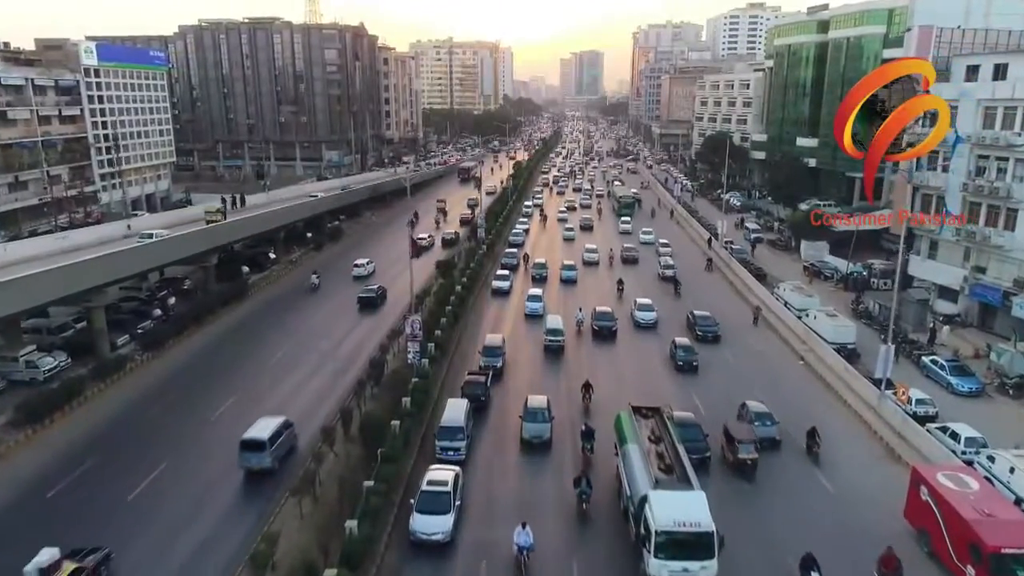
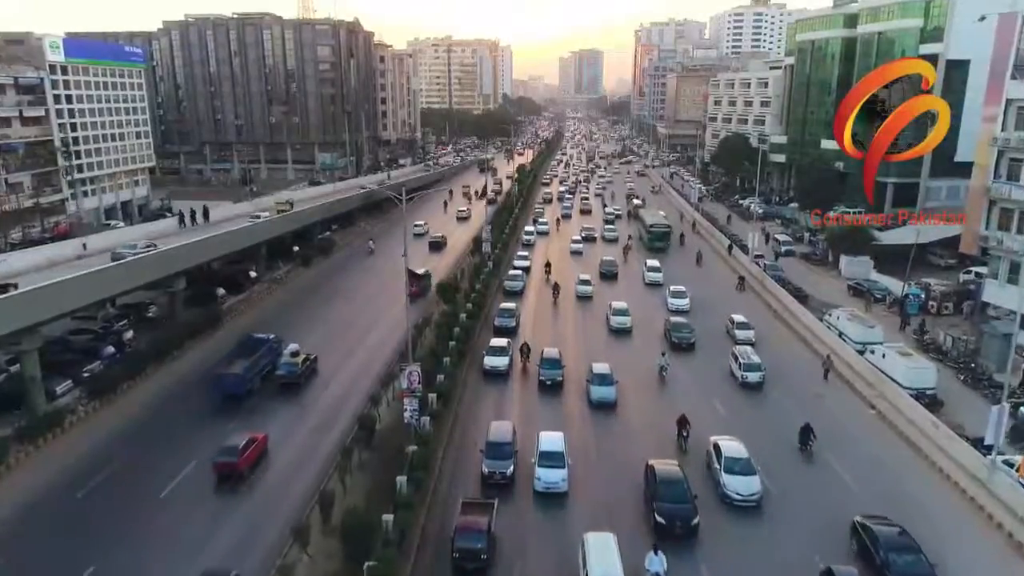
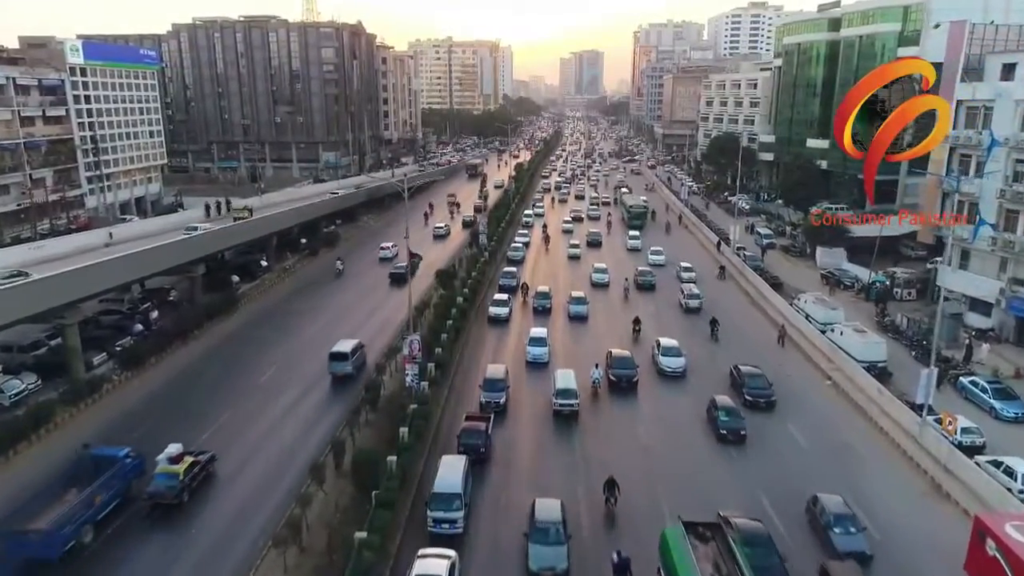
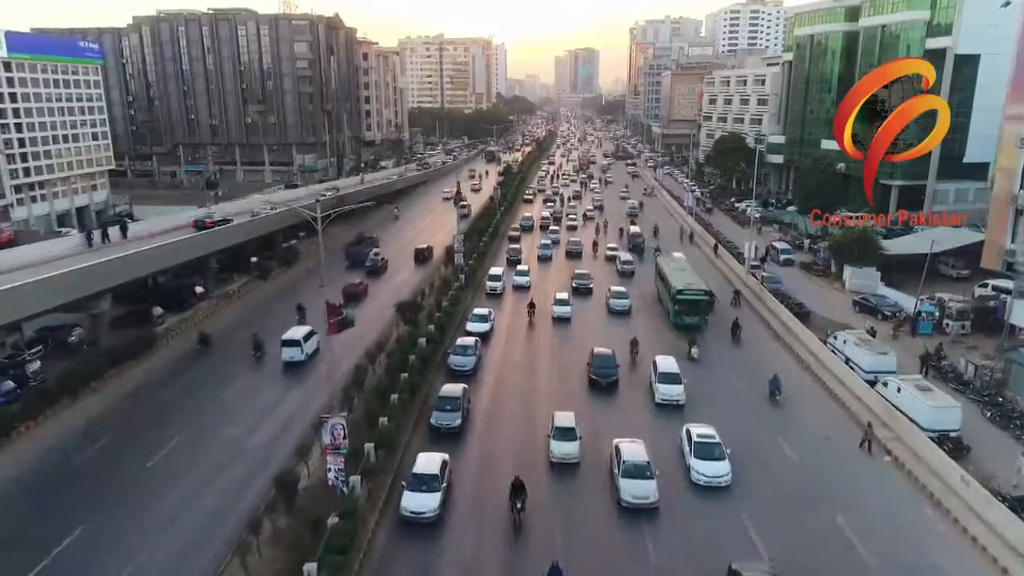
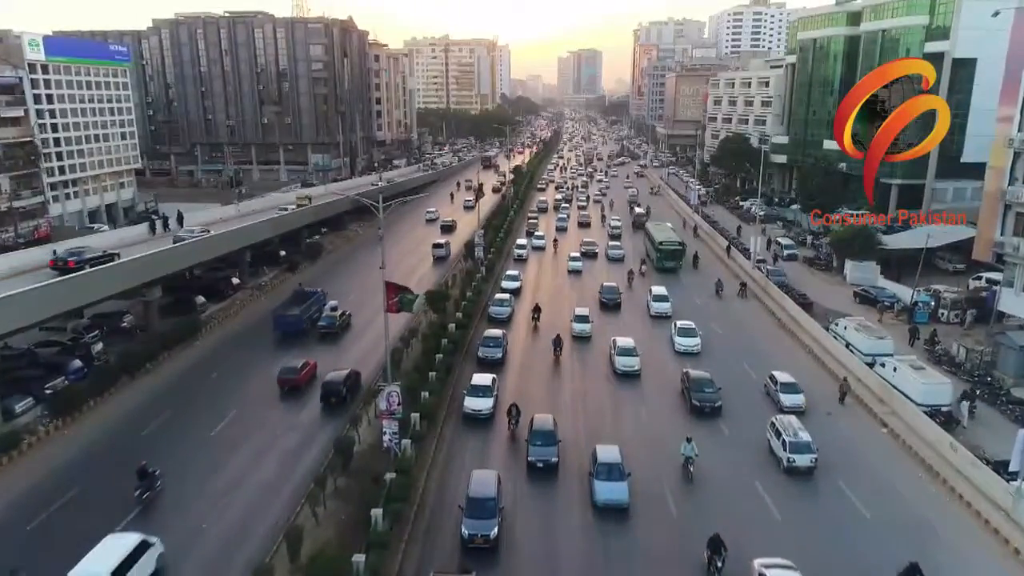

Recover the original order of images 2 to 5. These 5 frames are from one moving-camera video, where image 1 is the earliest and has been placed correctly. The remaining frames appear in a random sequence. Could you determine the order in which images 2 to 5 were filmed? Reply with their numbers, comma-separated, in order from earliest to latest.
3, 2, 5, 4
